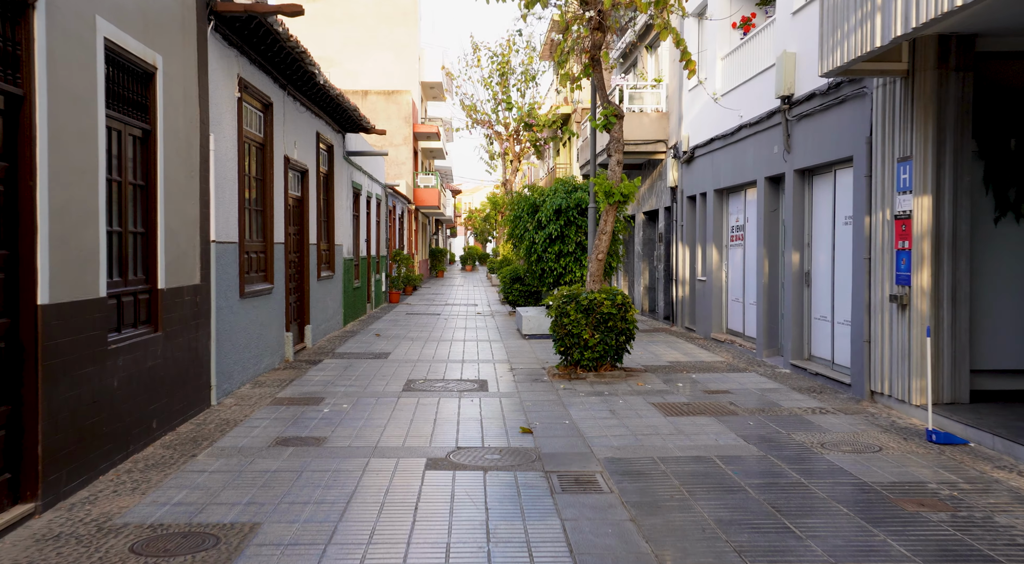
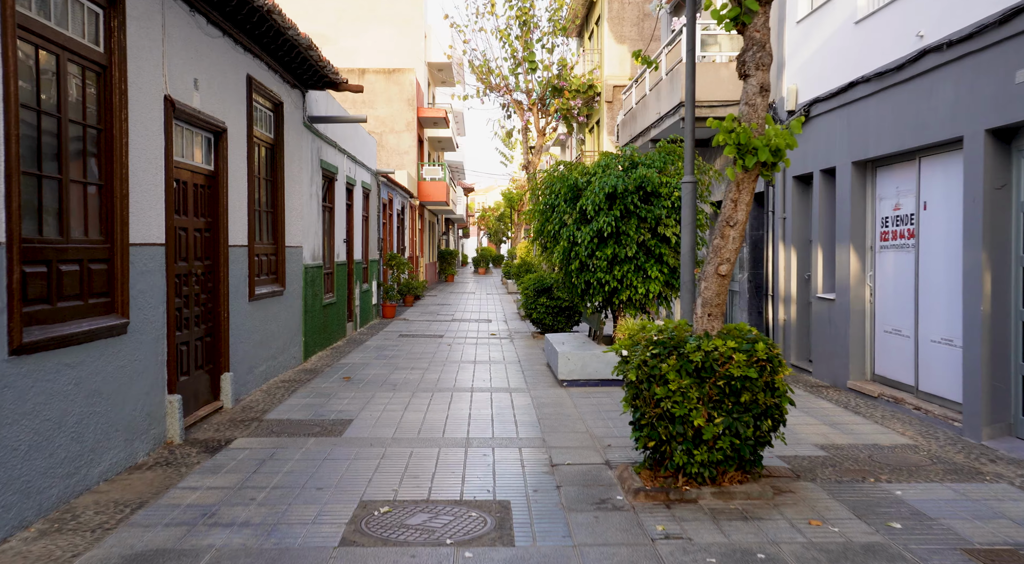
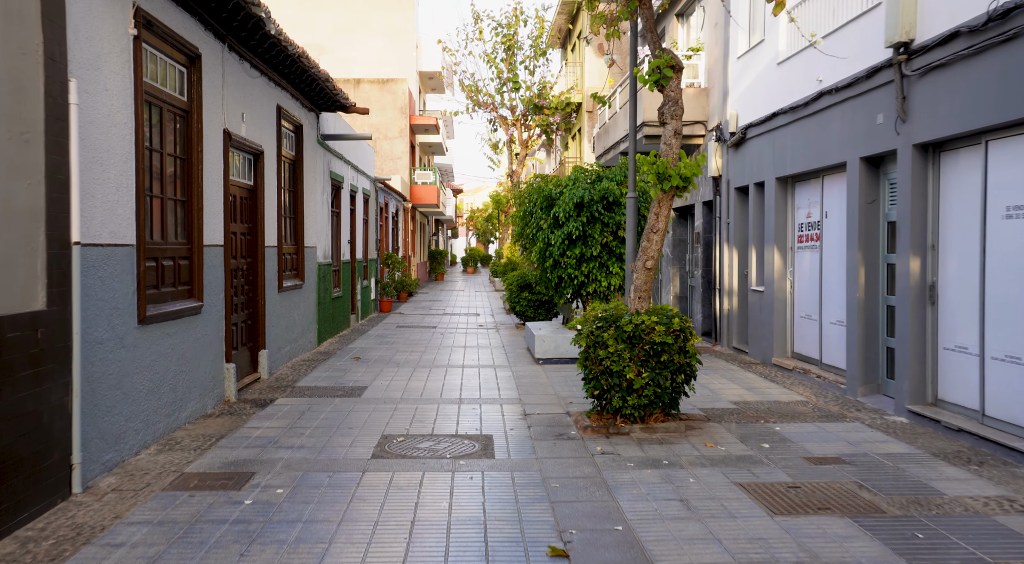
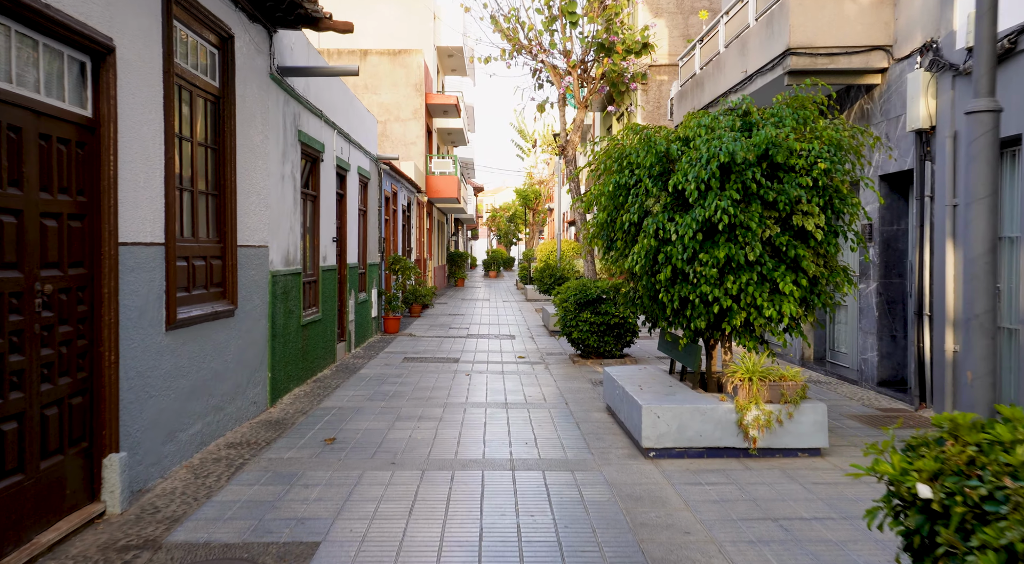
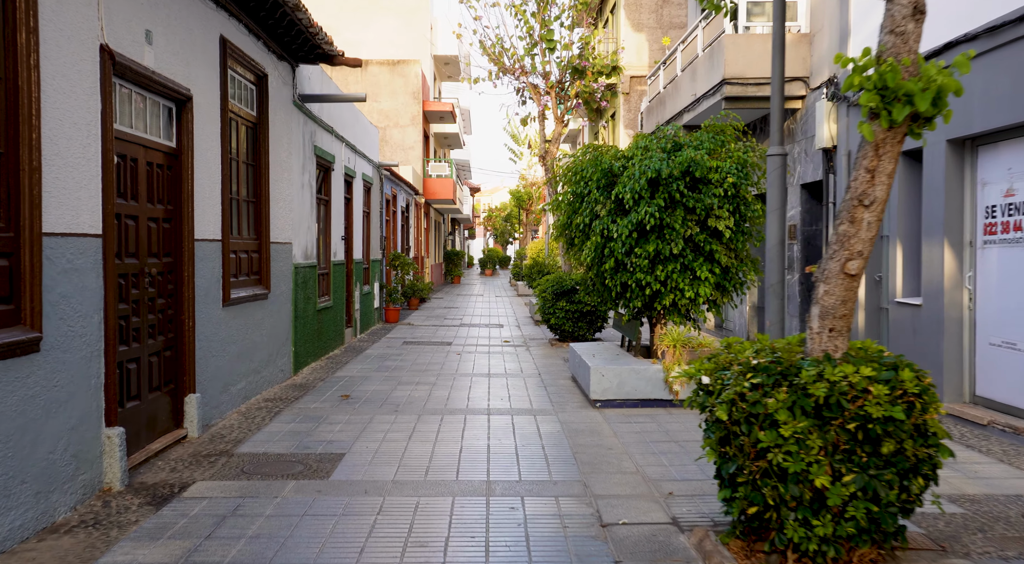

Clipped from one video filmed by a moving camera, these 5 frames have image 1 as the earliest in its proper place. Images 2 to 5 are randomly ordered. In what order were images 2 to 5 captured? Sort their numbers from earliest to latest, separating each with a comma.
3, 2, 5, 4
